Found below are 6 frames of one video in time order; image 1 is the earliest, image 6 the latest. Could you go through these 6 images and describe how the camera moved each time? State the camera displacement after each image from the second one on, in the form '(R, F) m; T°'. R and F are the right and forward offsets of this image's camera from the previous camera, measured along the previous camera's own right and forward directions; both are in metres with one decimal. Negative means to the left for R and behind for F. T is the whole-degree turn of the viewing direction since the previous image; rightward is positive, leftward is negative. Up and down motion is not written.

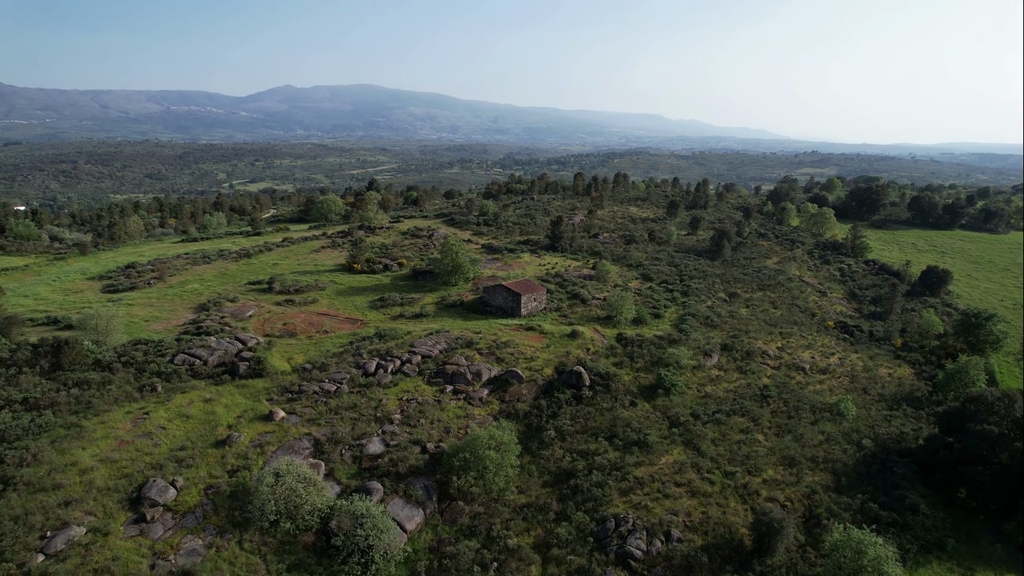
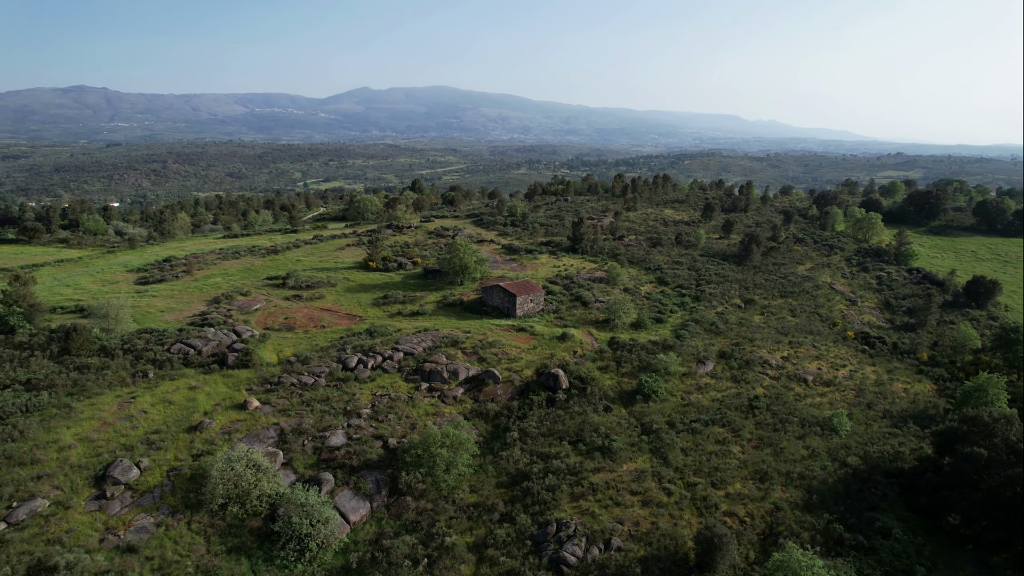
(+3.7, +0.1) m; -6°
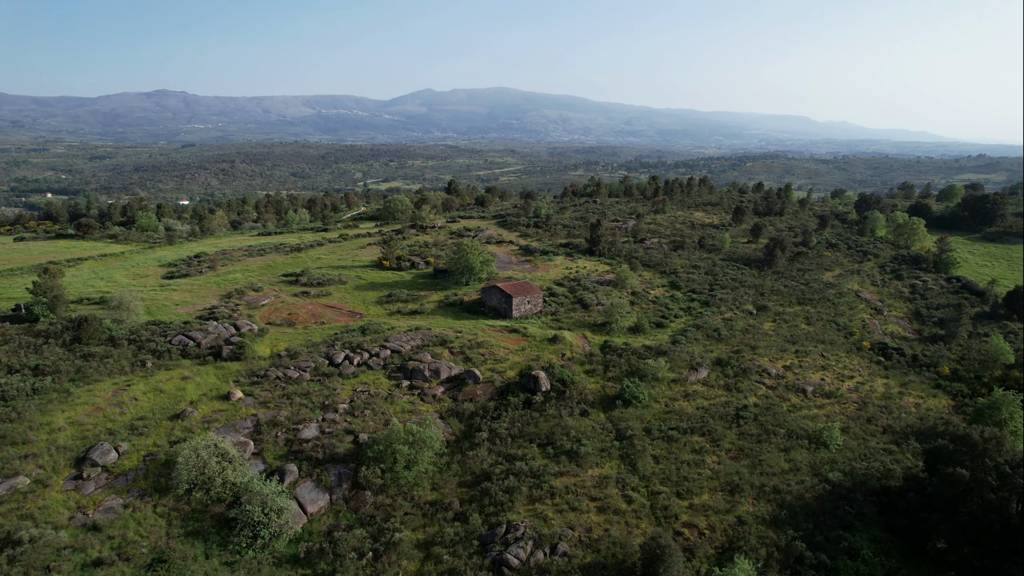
(+3.1, +0.1) m; -5°
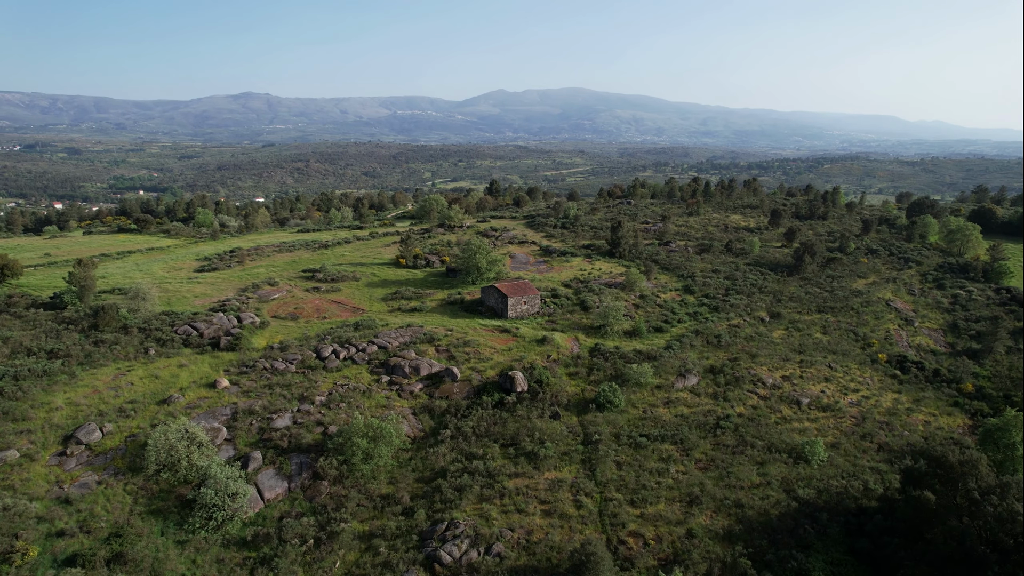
(+3.7, +0.1) m; -6°
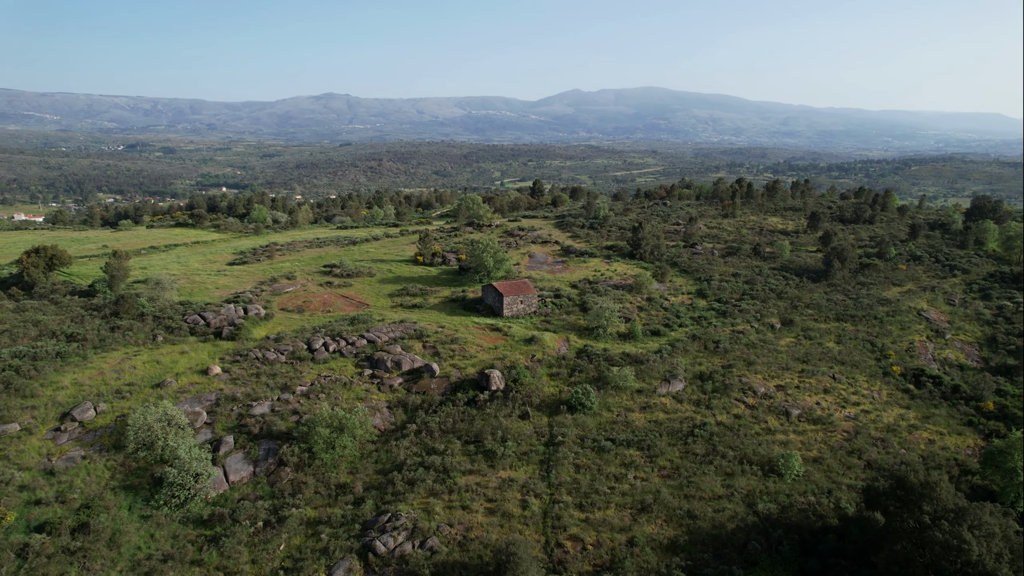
(+3.8, +0.1) m; -6°
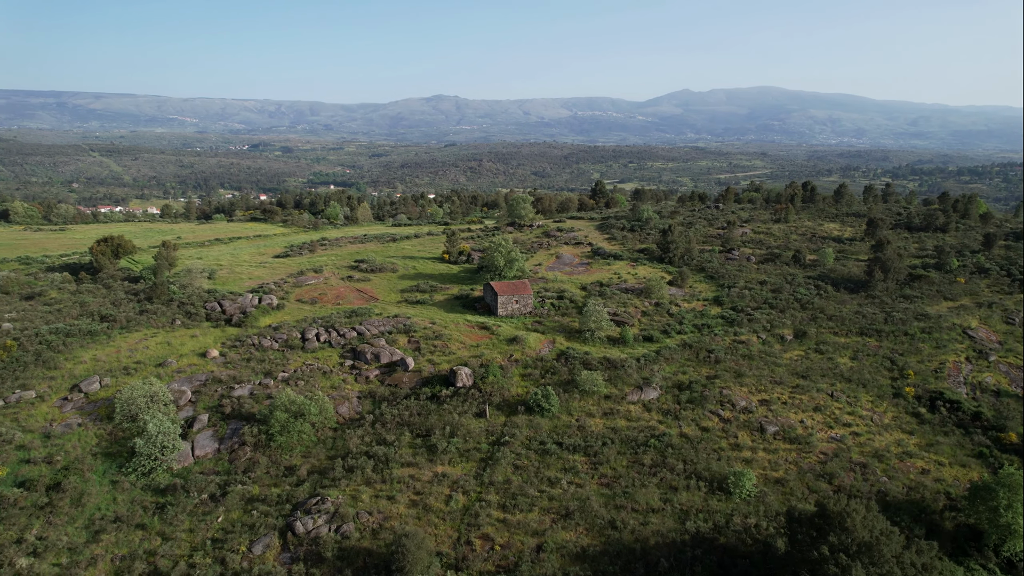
(+5.4, +0.3) m; -9°
